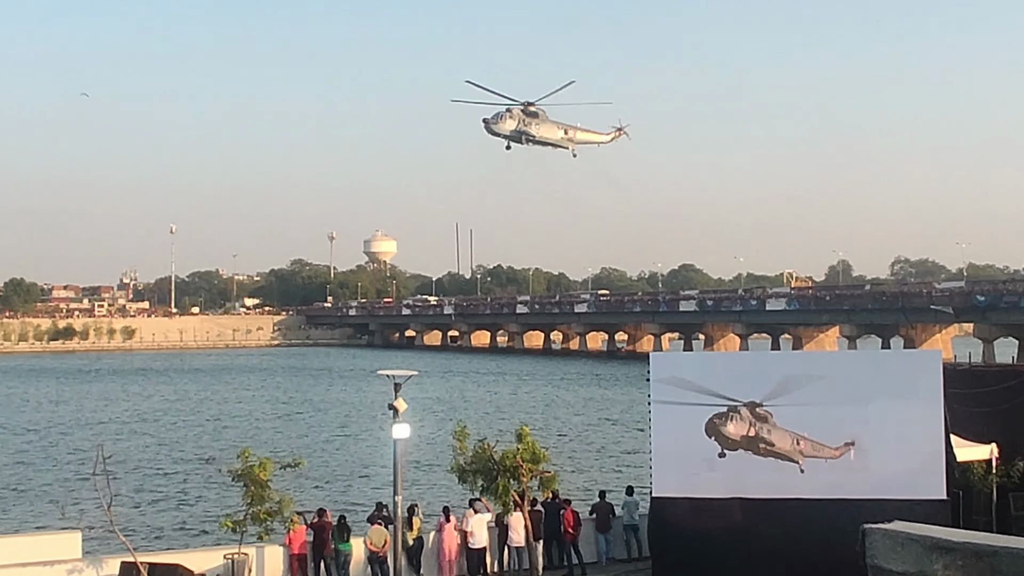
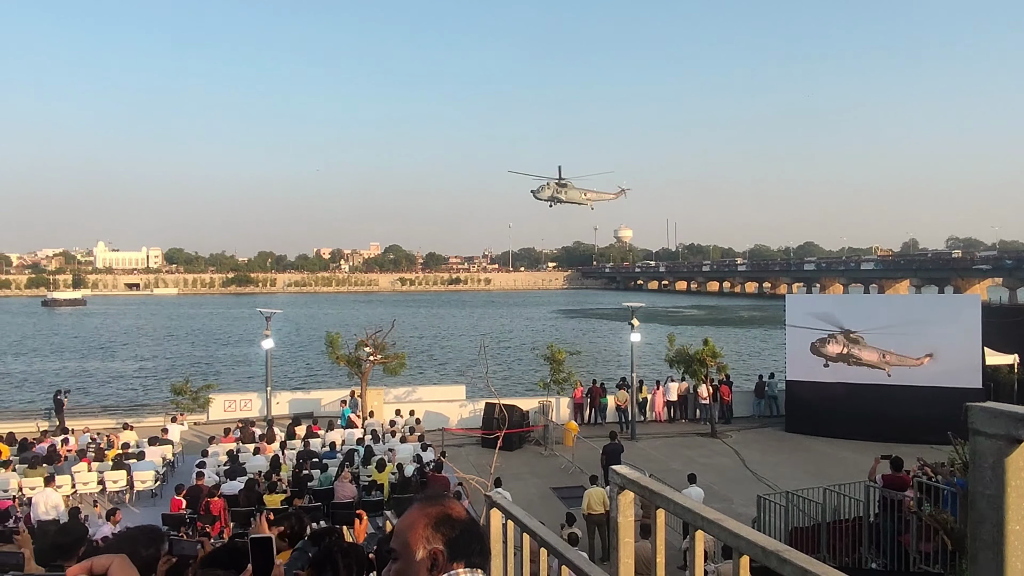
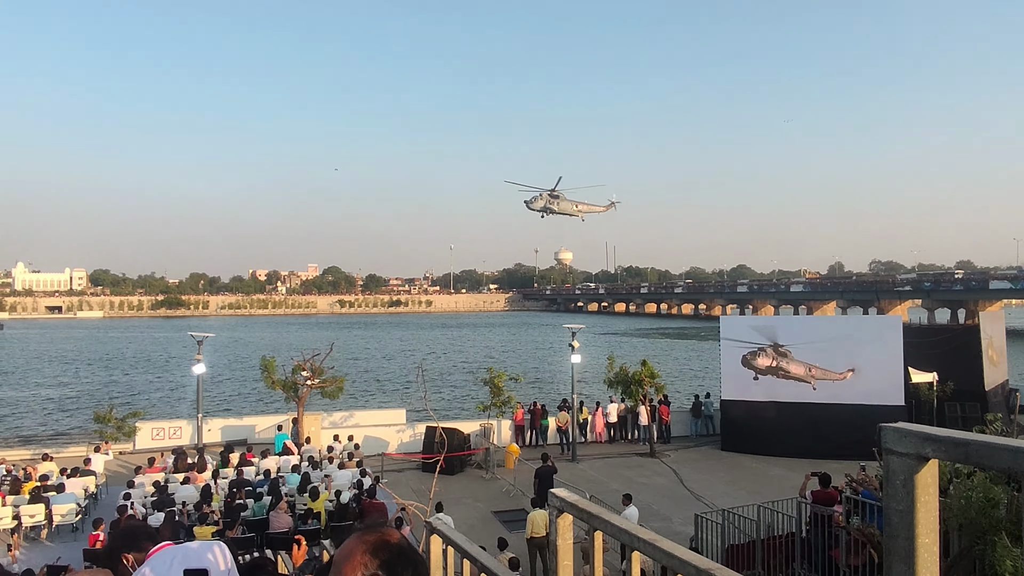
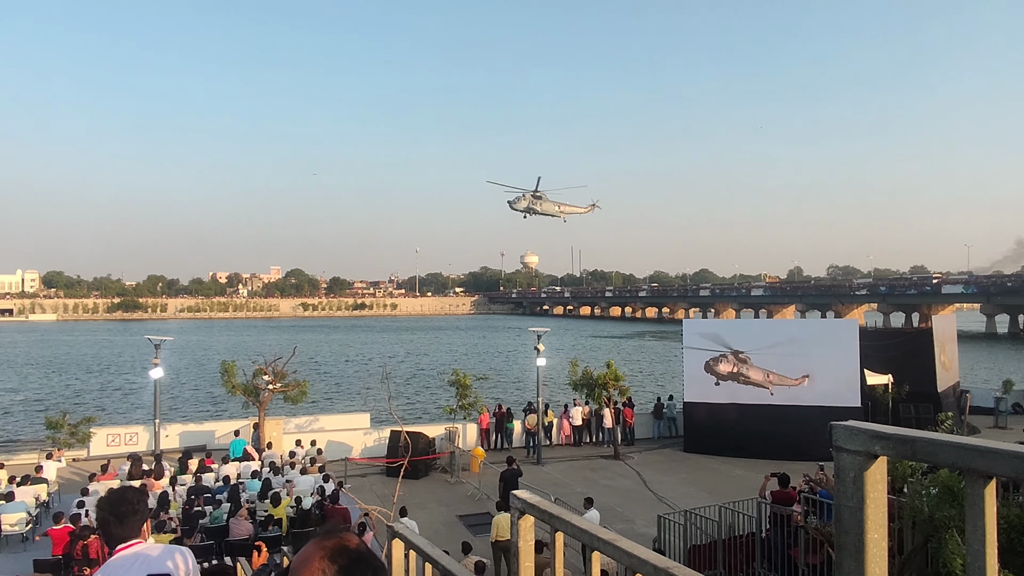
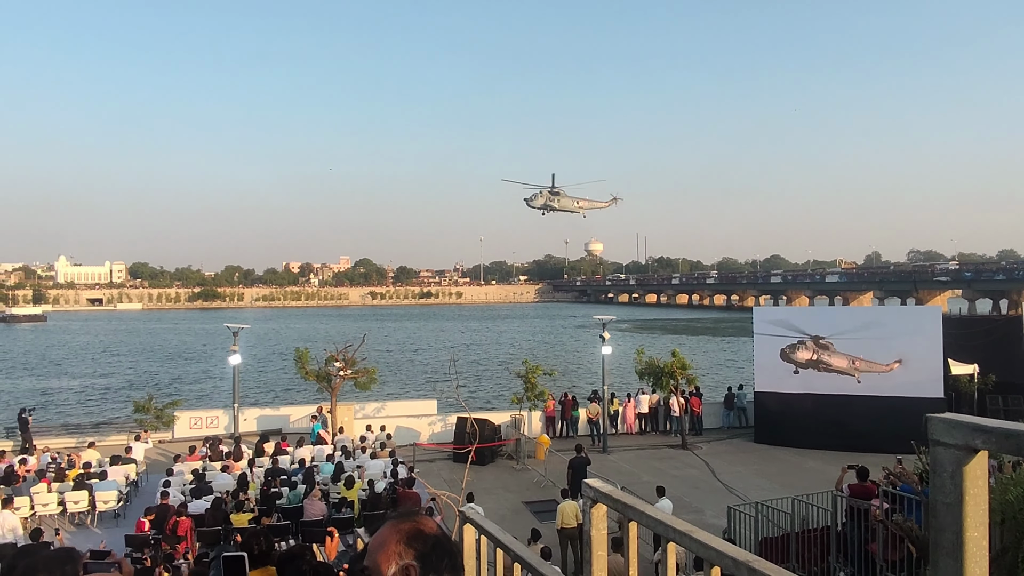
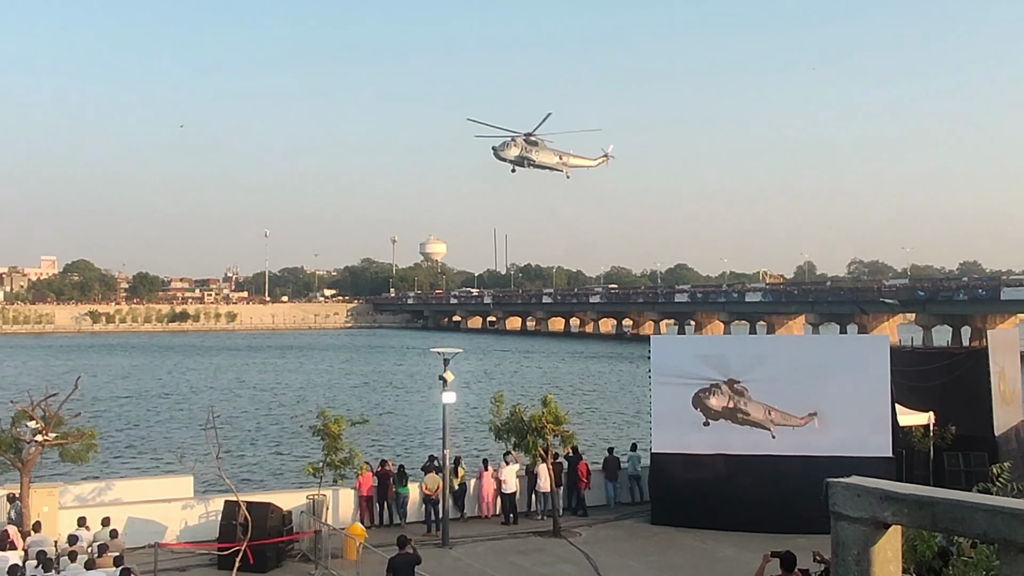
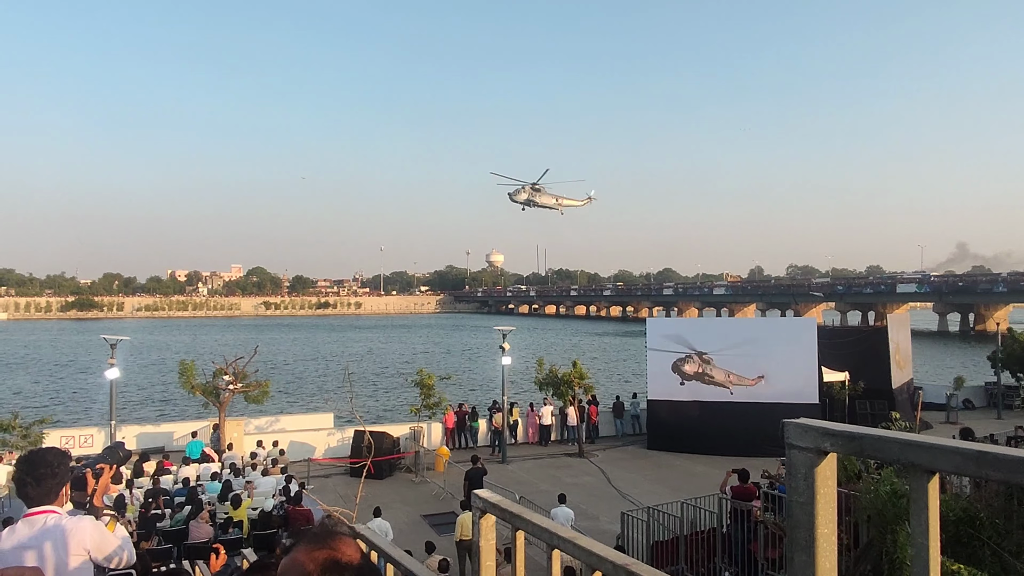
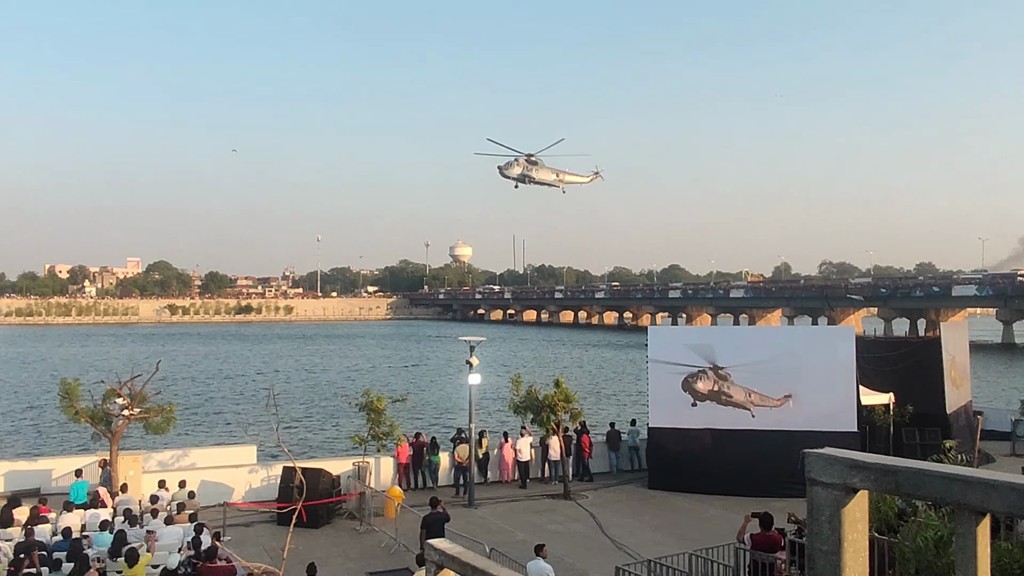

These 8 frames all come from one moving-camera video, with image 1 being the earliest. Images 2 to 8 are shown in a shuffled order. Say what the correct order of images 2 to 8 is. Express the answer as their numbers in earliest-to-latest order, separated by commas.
6, 8, 7, 4, 3, 5, 2
